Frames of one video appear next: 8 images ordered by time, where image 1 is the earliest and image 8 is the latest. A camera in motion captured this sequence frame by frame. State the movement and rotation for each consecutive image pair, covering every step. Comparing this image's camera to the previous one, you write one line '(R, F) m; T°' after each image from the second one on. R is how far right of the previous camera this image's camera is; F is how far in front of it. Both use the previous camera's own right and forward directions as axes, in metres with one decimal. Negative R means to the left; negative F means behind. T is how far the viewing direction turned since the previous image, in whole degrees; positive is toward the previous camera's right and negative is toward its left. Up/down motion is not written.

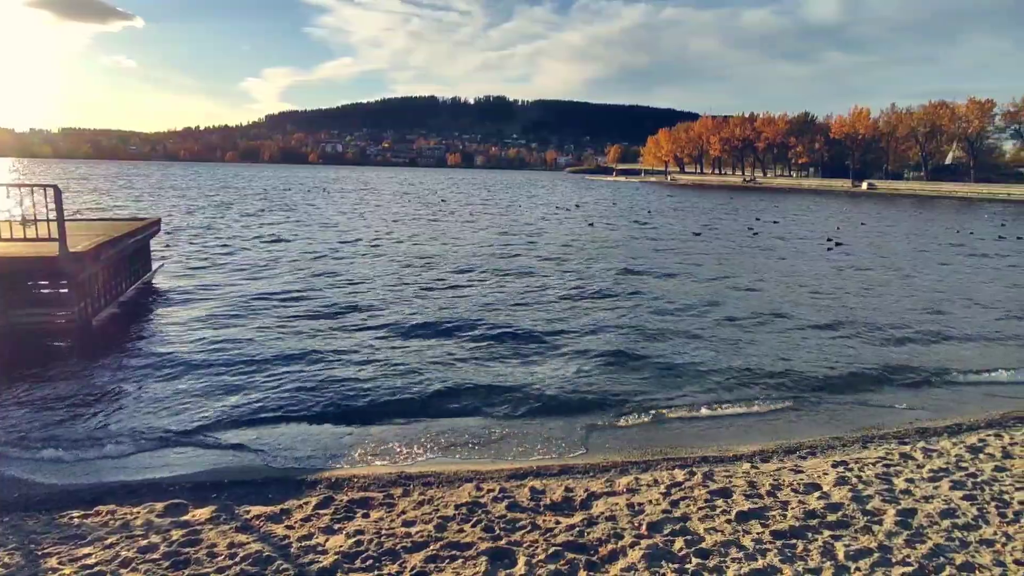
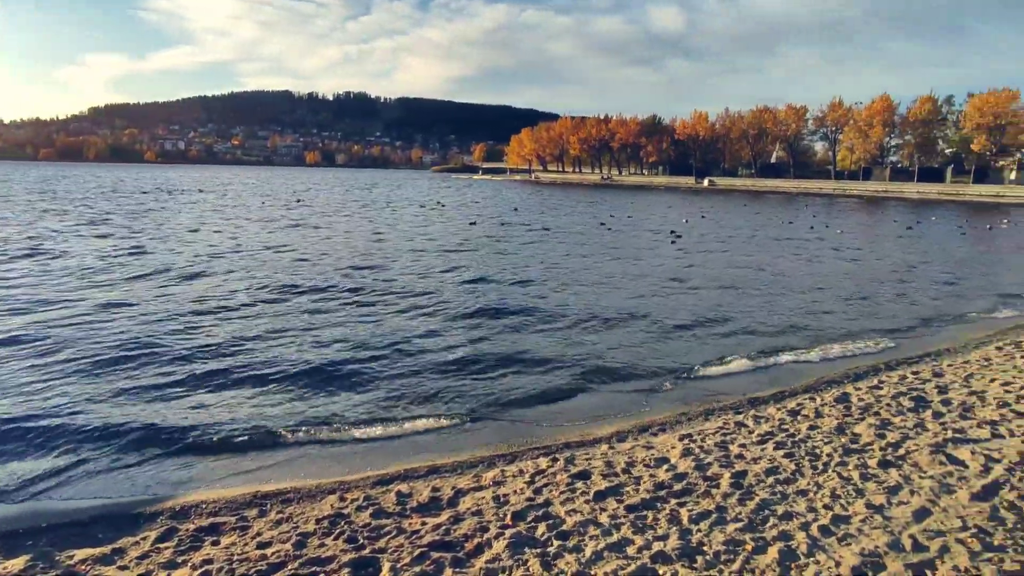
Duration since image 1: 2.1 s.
(+0.2, 0.0) m; +12°
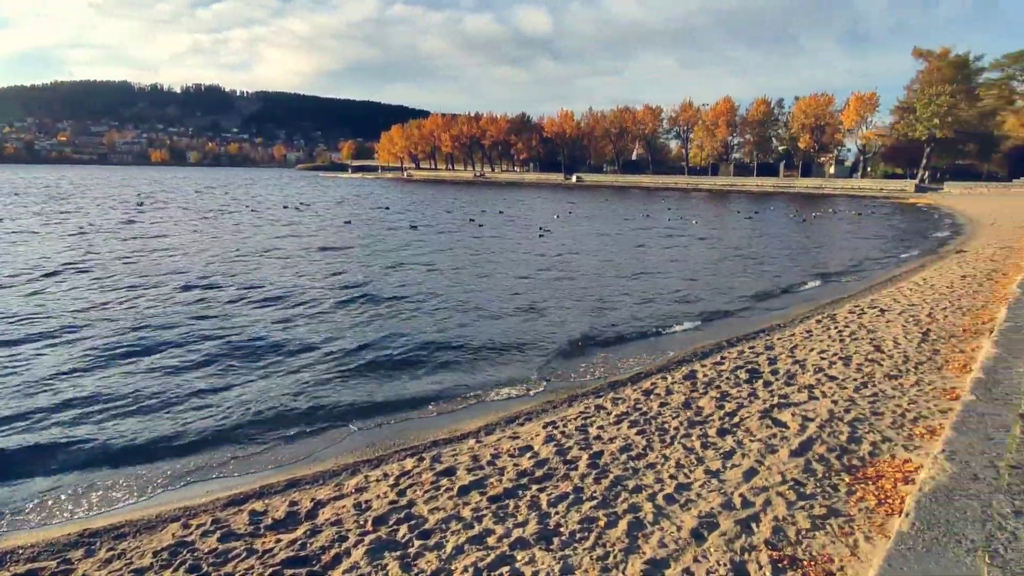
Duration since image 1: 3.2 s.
(+0.3, 0.0) m; +11°
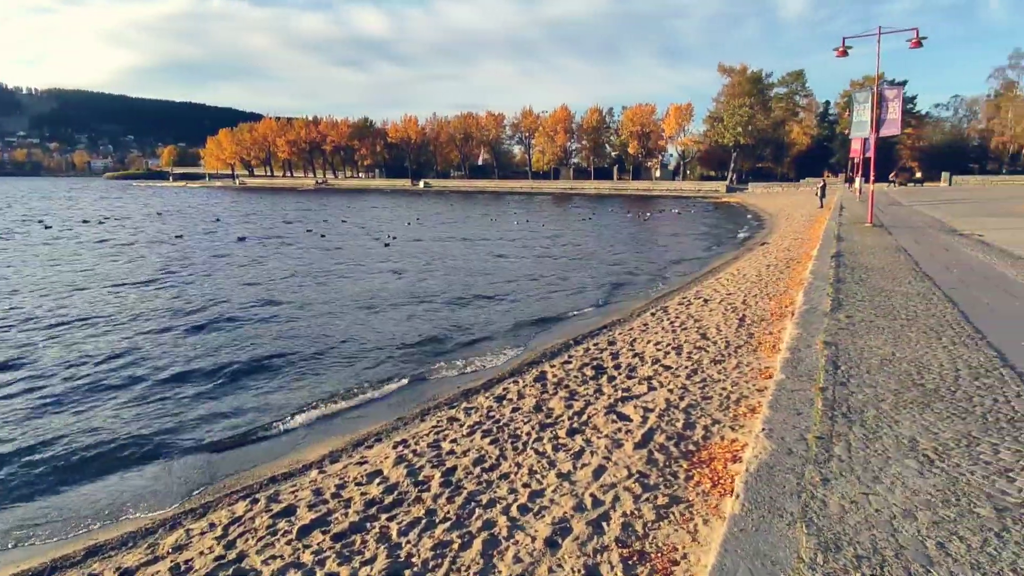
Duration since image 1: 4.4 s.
(+0.2, +0.3) m; +14°
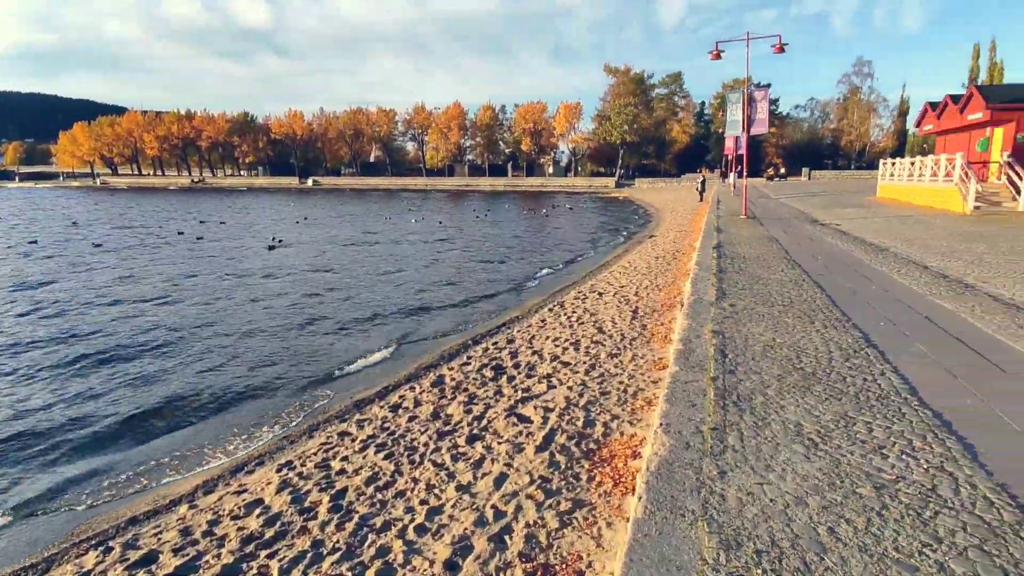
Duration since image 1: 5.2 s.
(+0.1, +0.4) m; +10°
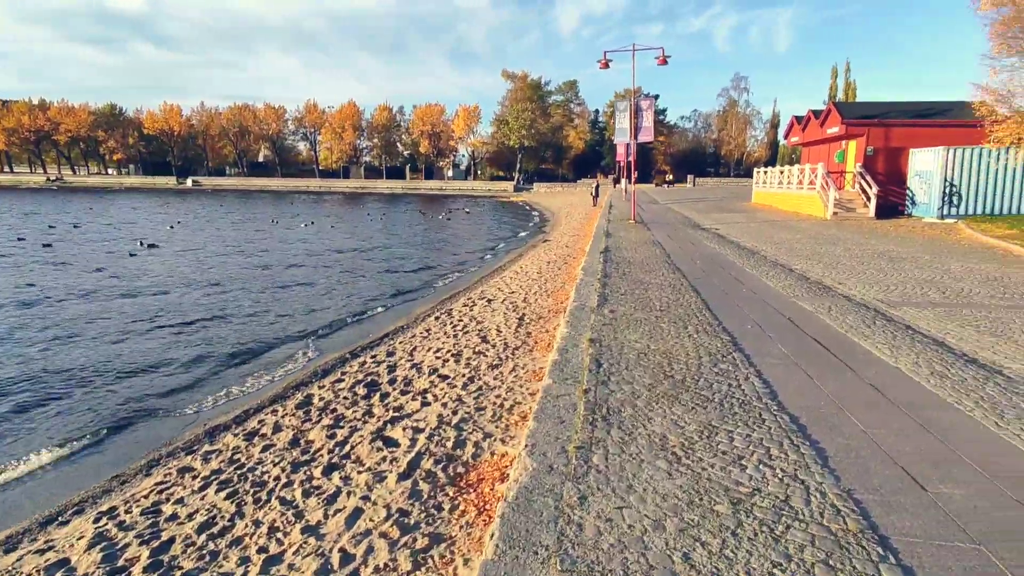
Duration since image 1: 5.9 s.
(+0.5, +0.4) m; +9°
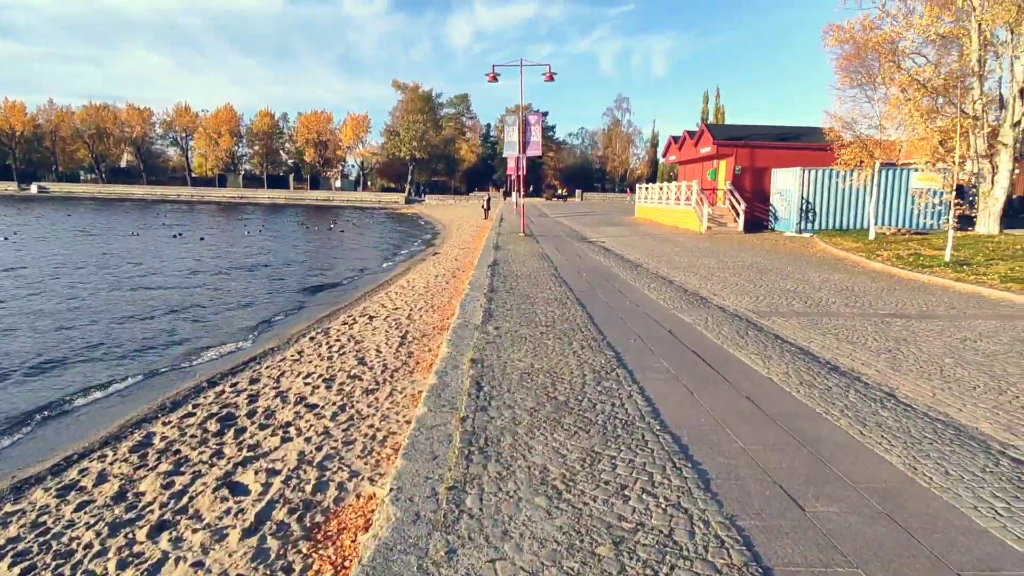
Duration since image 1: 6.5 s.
(+0.3, +0.6) m; +10°
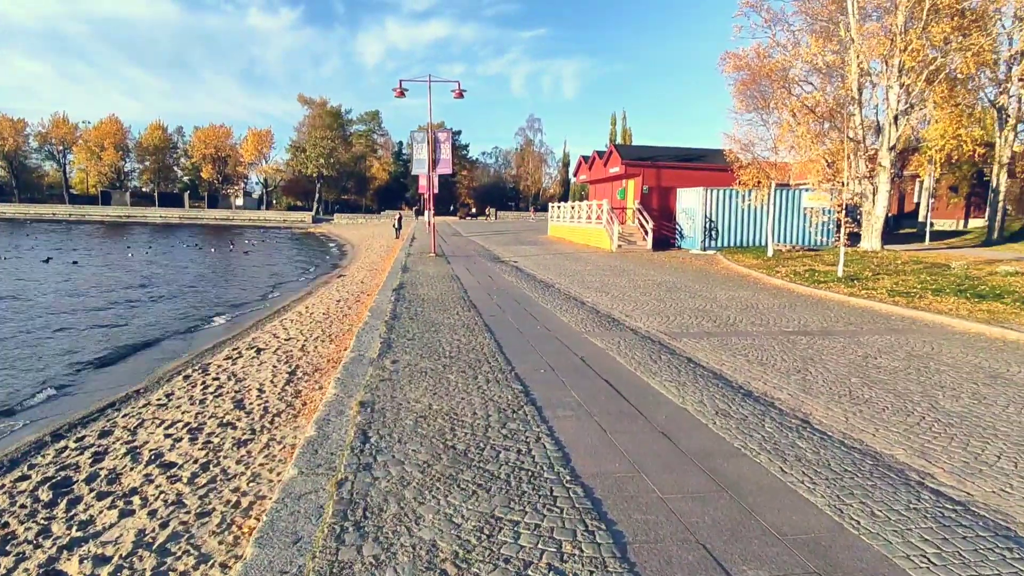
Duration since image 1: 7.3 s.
(+0.3, +0.9) m; +8°
